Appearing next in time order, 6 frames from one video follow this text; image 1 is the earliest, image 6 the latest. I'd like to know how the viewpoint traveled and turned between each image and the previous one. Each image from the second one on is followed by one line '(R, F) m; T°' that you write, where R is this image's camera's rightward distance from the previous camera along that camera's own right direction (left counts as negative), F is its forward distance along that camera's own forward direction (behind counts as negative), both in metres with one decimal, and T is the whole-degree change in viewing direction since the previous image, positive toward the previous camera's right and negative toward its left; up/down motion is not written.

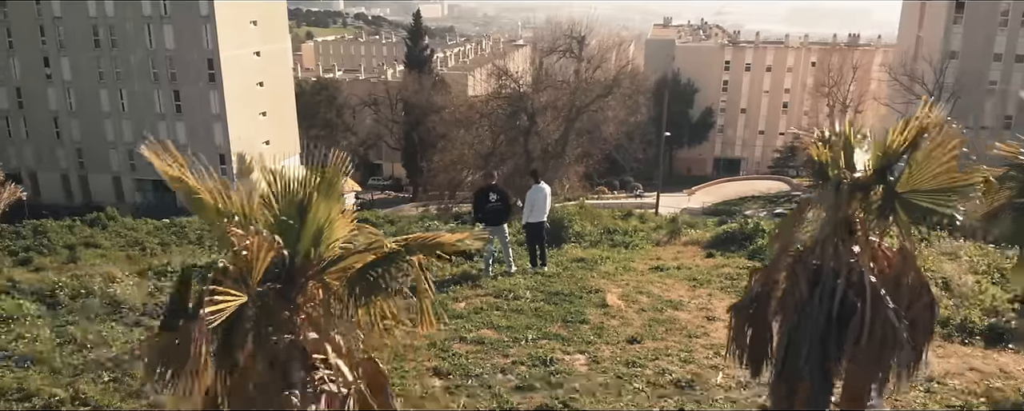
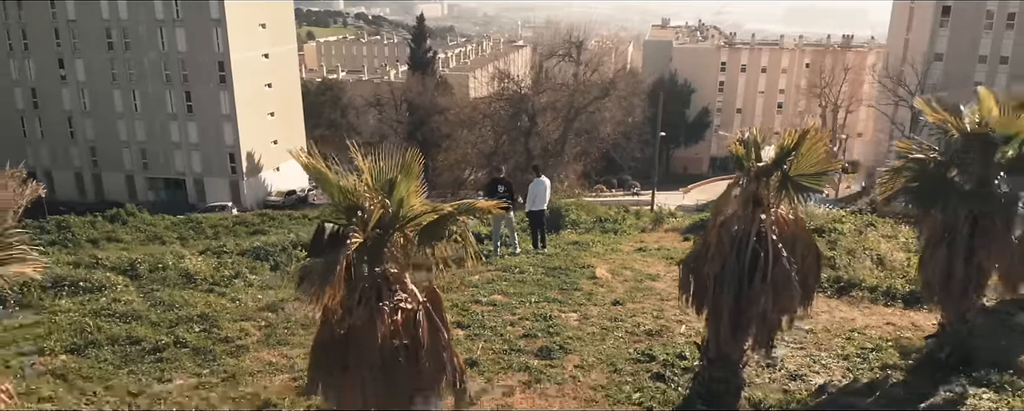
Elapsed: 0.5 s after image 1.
(-0.1, -1.6) m; 0°
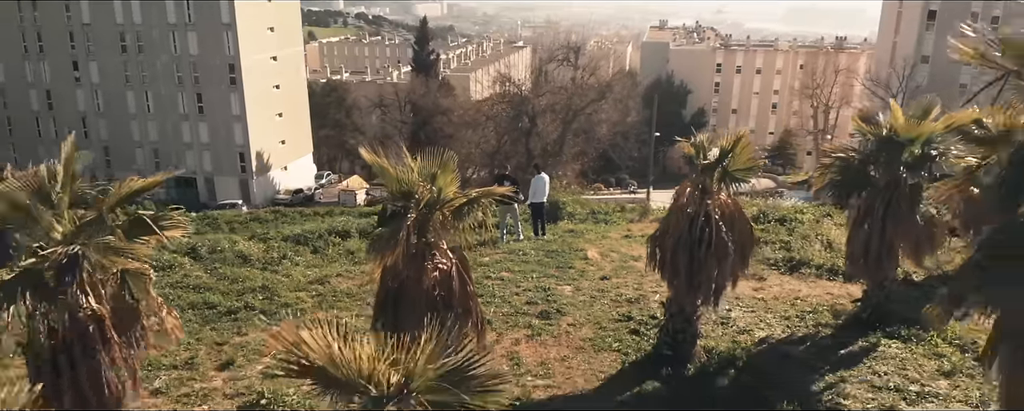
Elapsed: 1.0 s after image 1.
(-0.1, -1.8) m; 0°
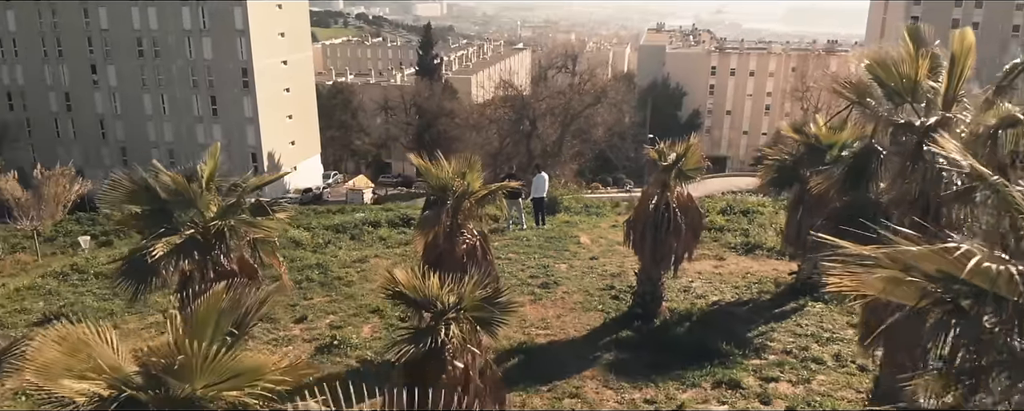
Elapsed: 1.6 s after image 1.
(-0.2, -2.4) m; 0°
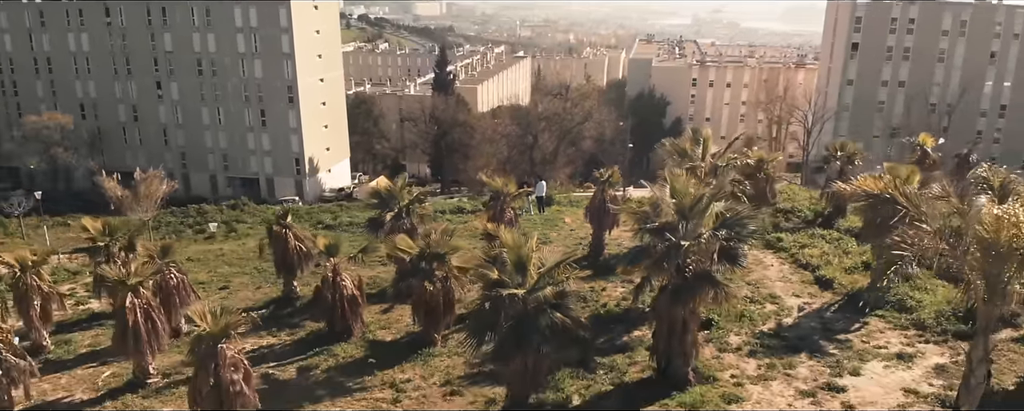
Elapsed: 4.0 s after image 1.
(-0.8, -10.2) m; 0°
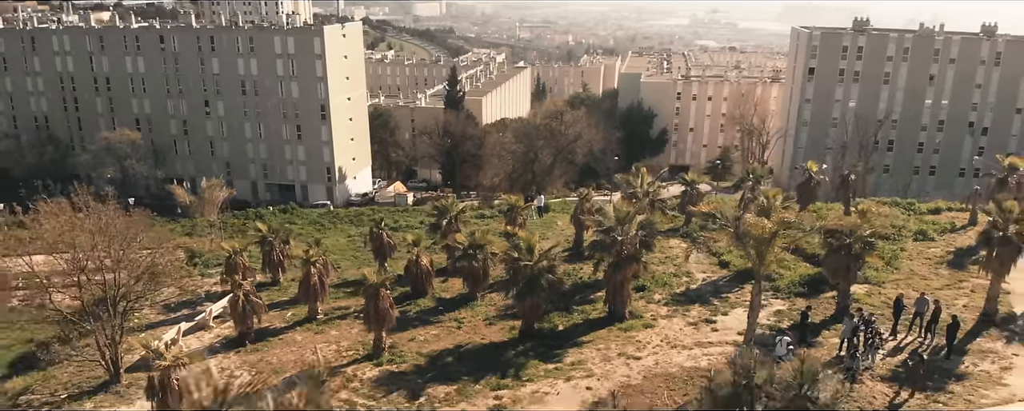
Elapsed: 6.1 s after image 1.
(-0.7, -10.4) m; 0°
